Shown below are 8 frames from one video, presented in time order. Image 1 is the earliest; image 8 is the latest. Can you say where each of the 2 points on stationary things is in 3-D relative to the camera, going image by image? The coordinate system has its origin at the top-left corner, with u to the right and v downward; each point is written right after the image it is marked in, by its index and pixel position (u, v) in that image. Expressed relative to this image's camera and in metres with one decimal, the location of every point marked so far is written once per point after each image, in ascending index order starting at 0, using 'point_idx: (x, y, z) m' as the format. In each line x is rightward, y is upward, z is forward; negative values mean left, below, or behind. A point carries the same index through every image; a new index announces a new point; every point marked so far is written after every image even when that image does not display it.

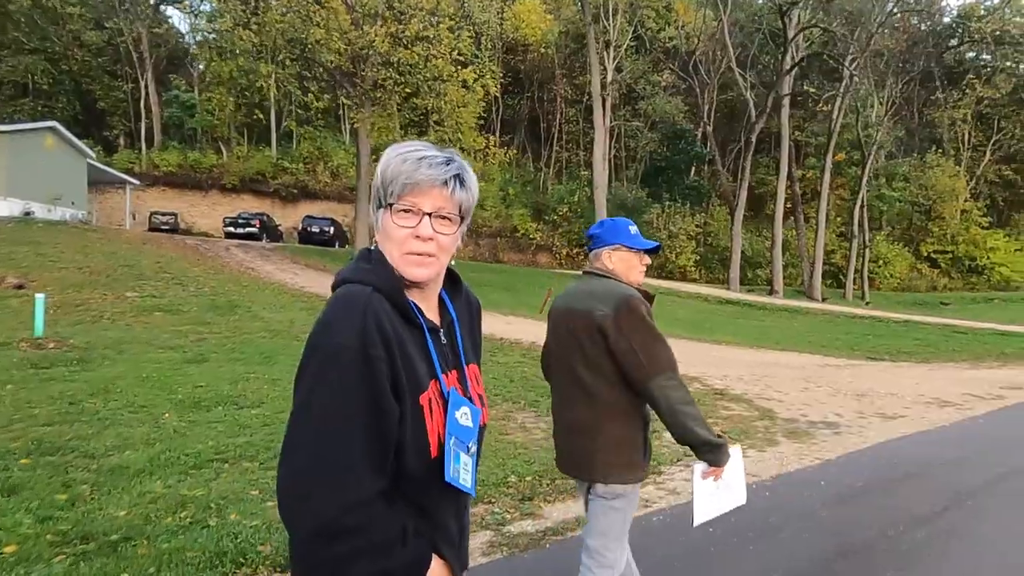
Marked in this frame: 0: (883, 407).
0: (+4.7, -1.5, +8.4) m
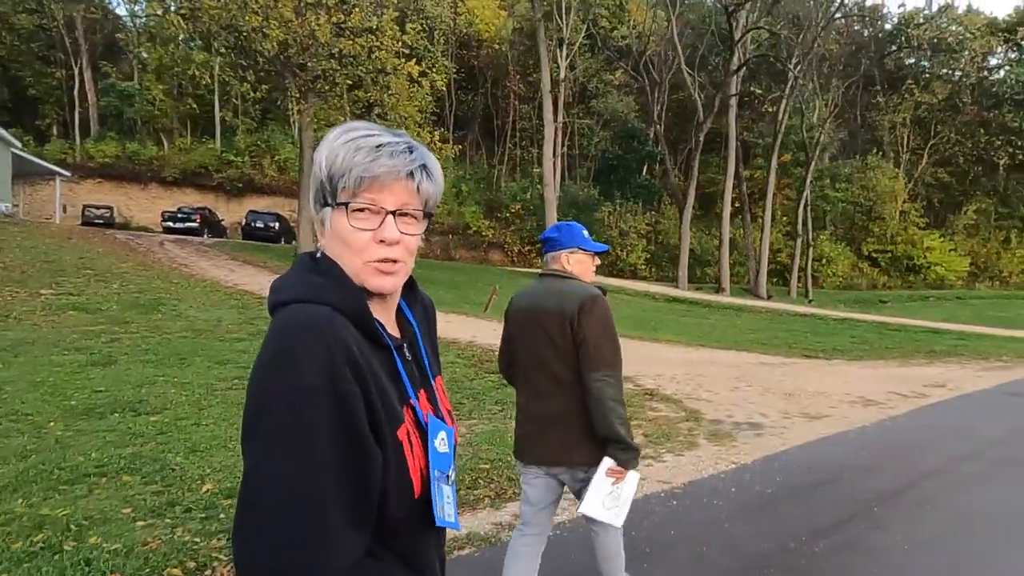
0: (+3.7, -1.5, +8.3) m
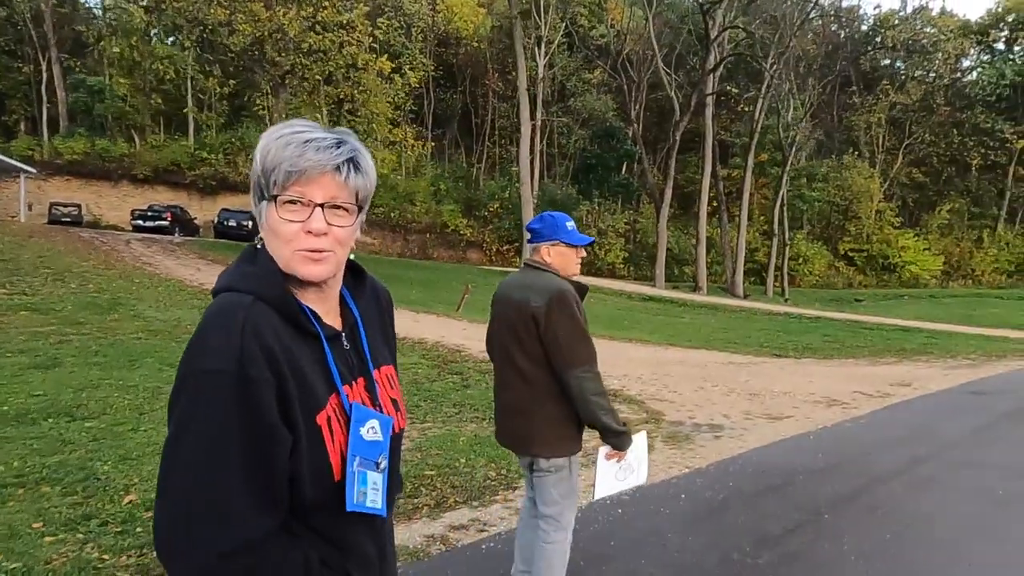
0: (+3.2, -1.5, +8.2) m
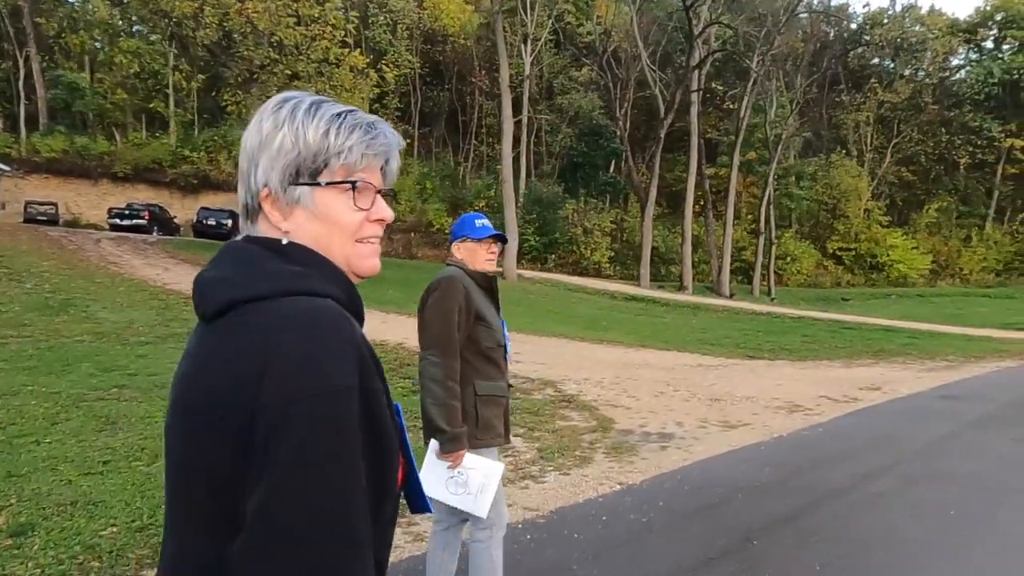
0: (+2.6, -1.5, +7.8) m
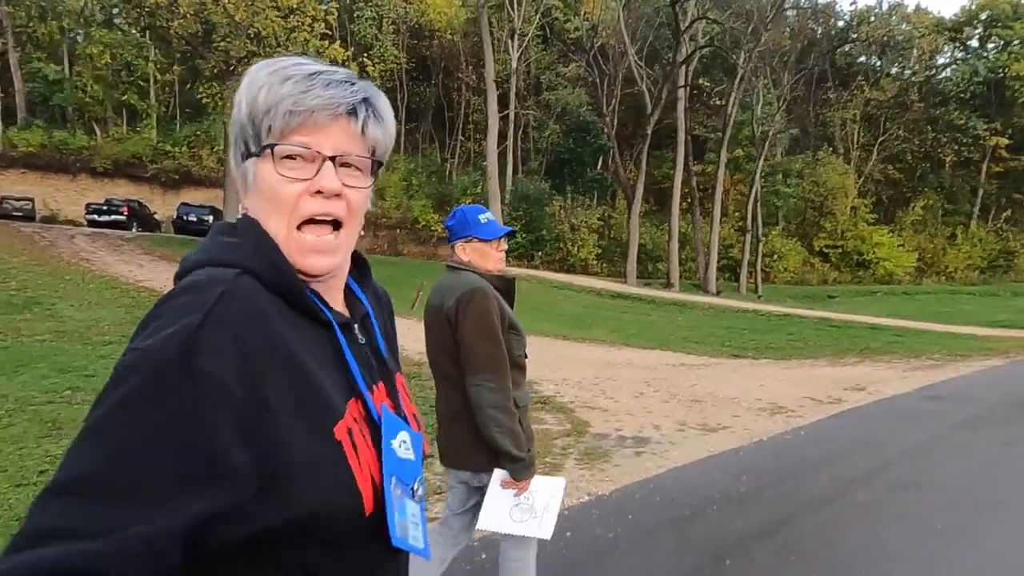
0: (+2.3, -1.4, +7.5) m
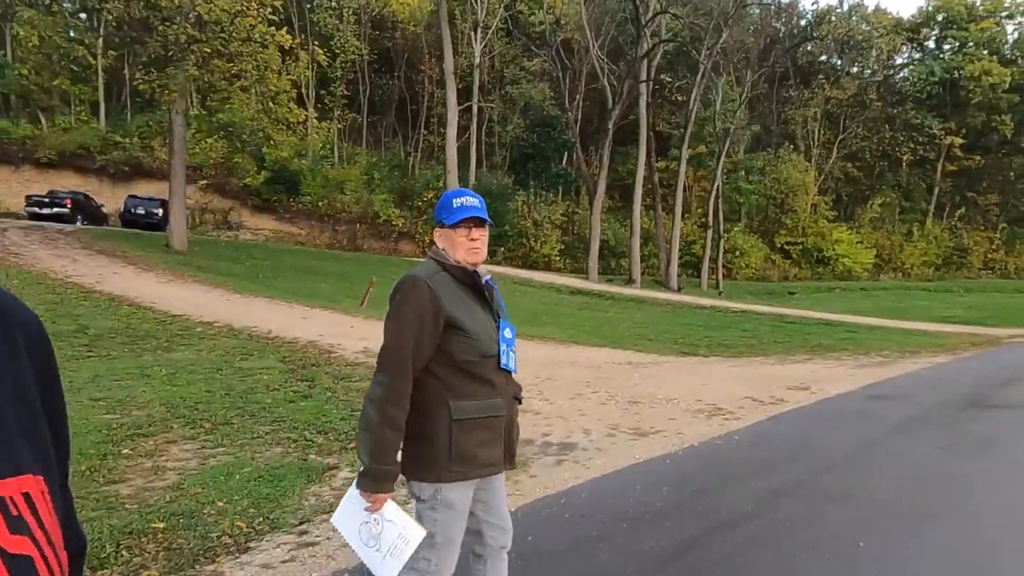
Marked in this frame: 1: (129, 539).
0: (+1.5, -1.4, +7.2) m
1: (-2.3, -1.5, +4.0) m
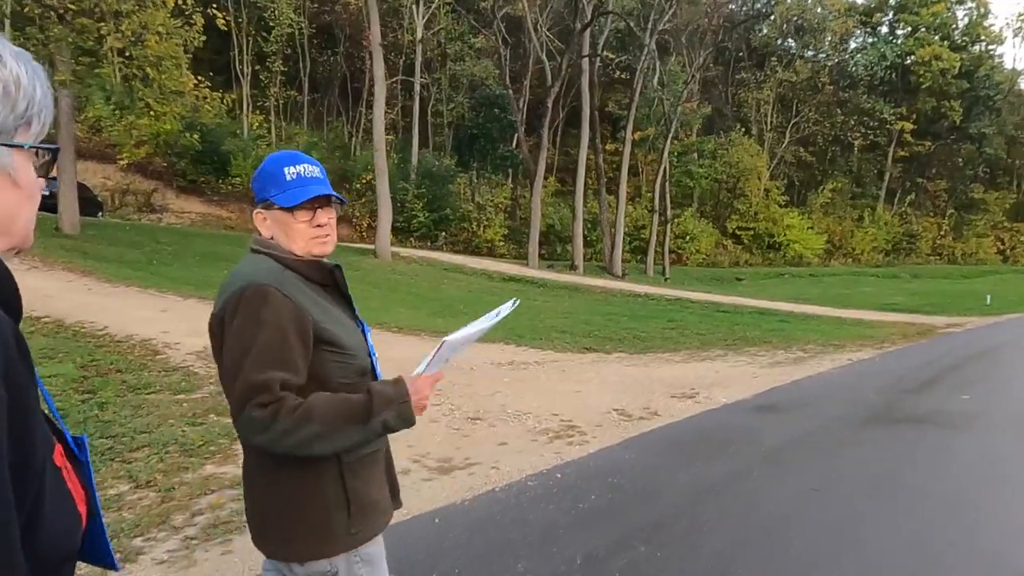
0: (-0.3, -1.3, +5.7) m
1: (-3.9, -1.5, +2.4) m
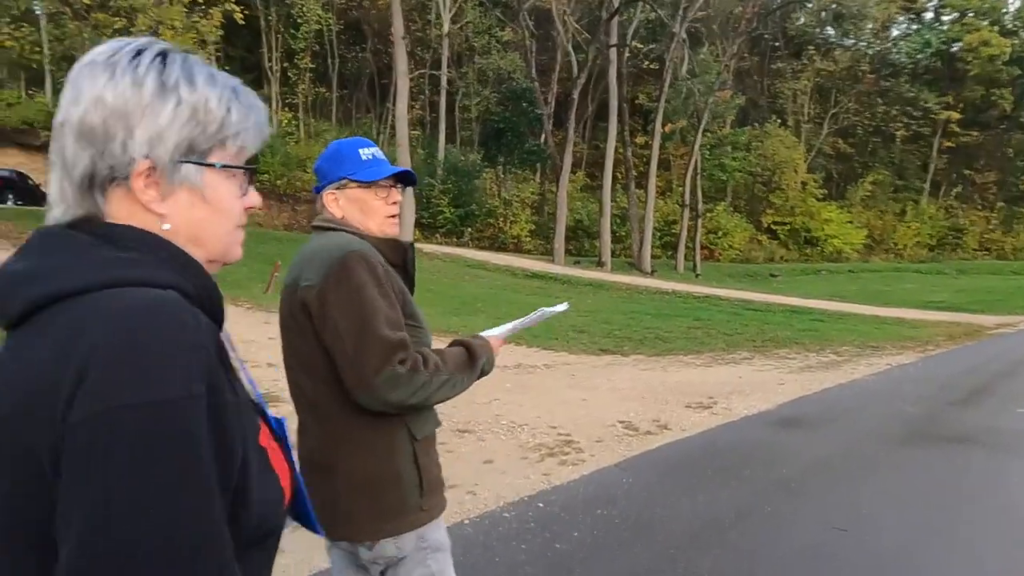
0: (-0.4, -1.3, +5.1) m
1: (-4.2, -1.5, +2.0) m
